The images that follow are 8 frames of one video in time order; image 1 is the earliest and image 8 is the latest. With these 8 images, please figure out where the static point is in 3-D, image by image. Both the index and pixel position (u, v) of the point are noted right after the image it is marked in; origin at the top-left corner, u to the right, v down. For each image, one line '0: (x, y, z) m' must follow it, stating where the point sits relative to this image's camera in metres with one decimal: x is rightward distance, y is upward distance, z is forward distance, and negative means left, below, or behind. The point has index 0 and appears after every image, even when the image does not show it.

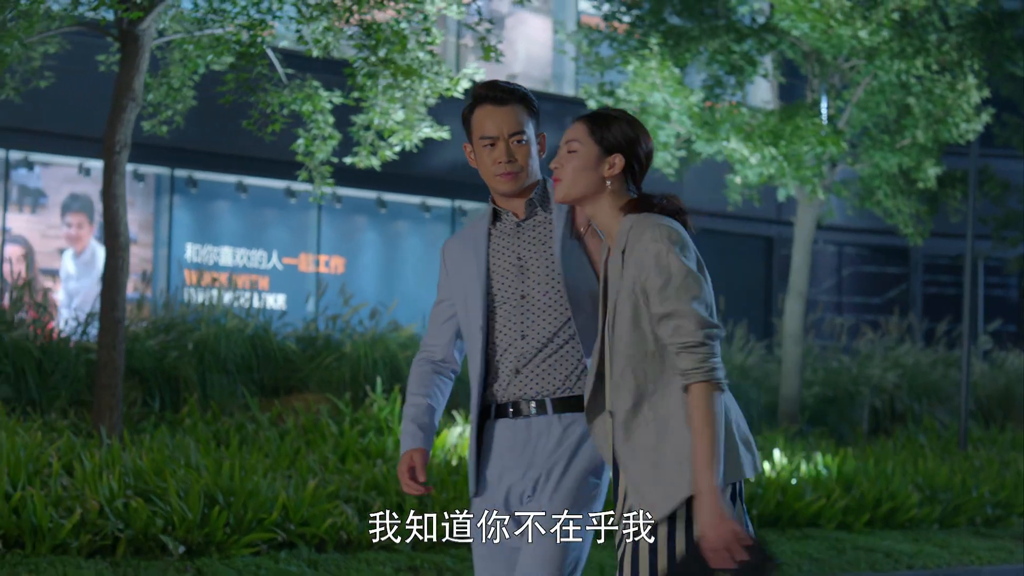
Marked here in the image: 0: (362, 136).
0: (-1.3, +1.3, +12.8) m
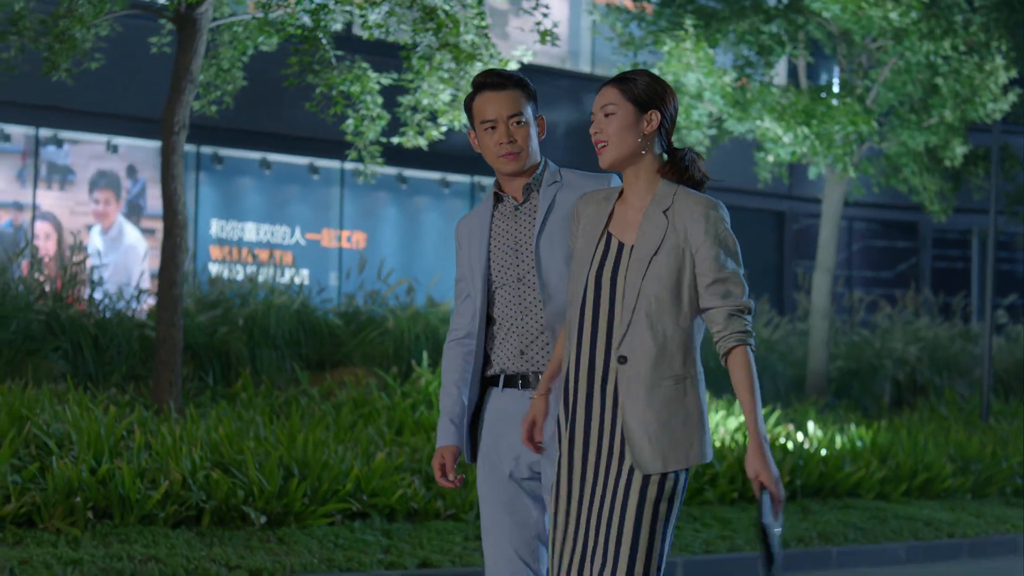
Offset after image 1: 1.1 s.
0: (-0.9, +1.5, +13.1) m
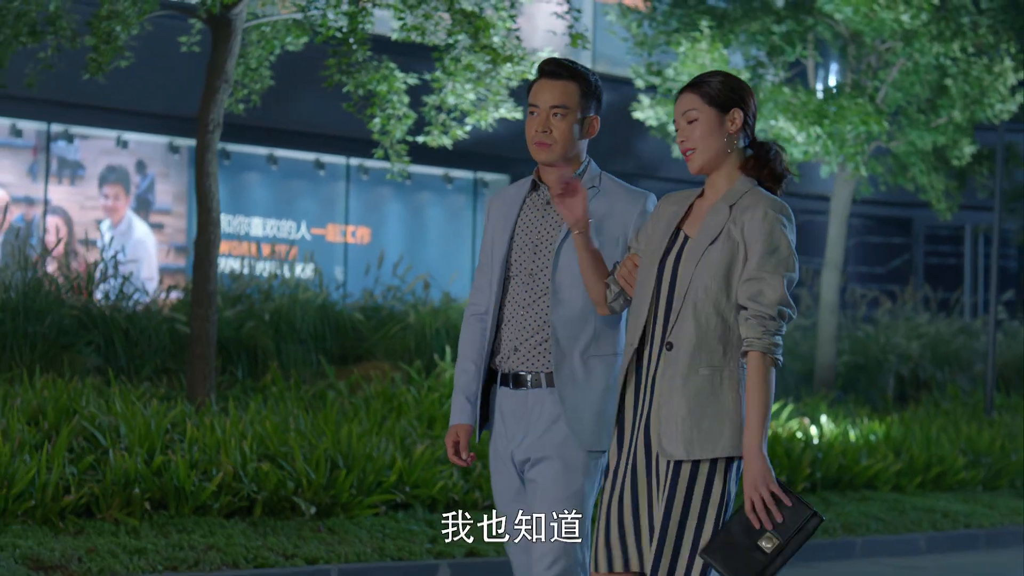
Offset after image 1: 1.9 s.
0: (-0.7, +1.6, +13.4) m
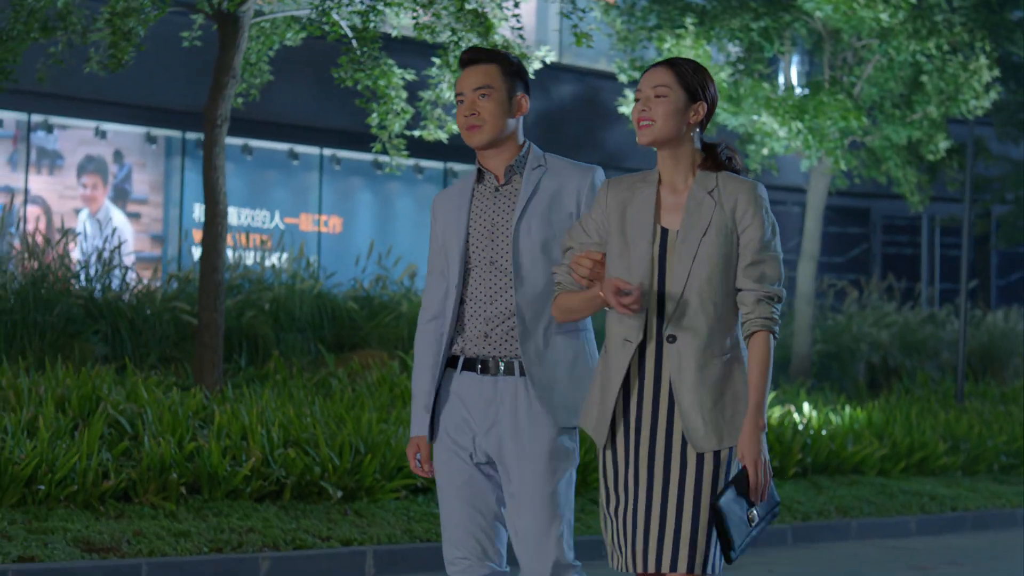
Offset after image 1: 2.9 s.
0: (-0.8, +1.7, +13.7) m
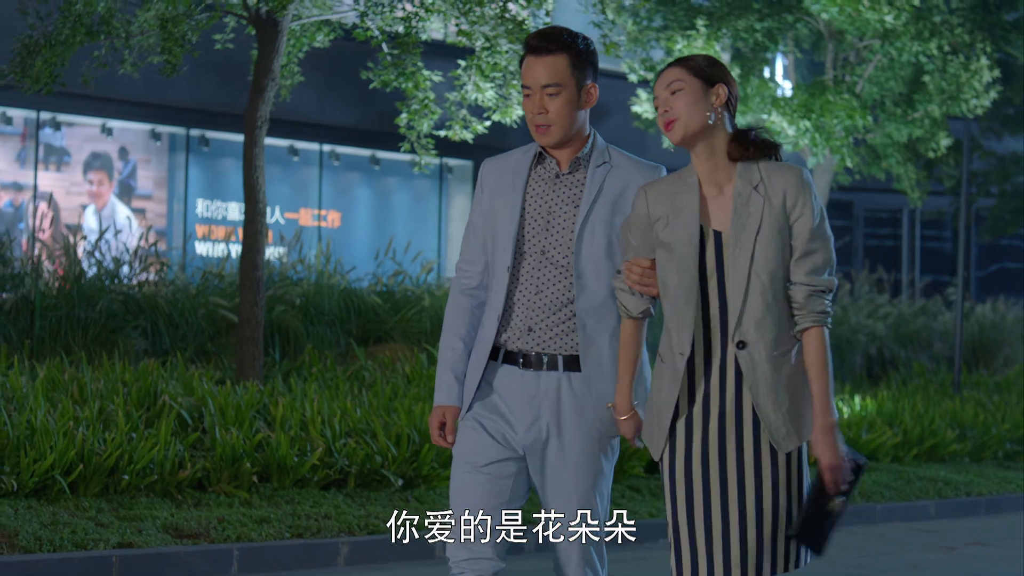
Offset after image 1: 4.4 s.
0: (-0.5, +1.7, +14.1) m
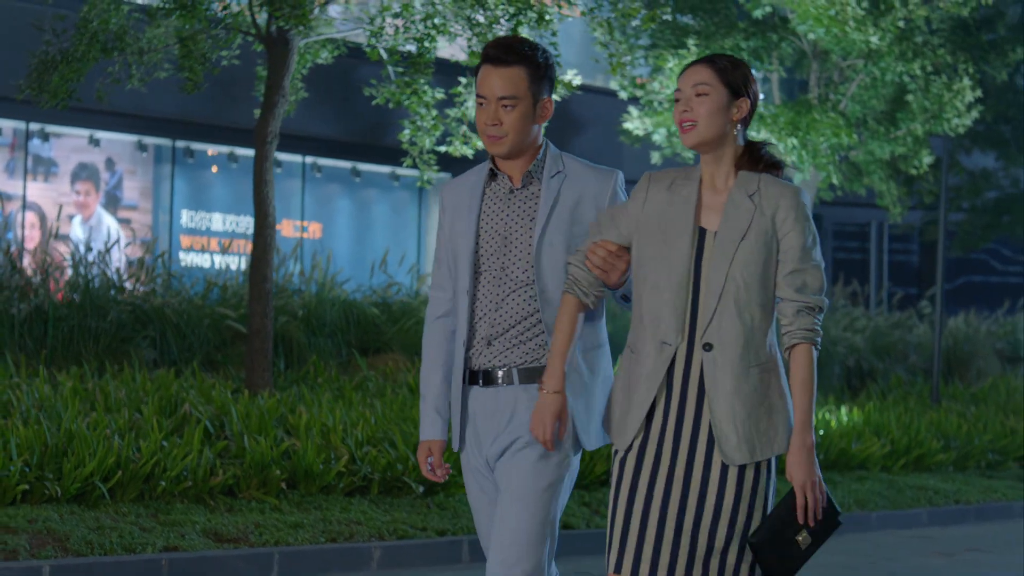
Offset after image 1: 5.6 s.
0: (-0.5, +1.6, +14.4) m
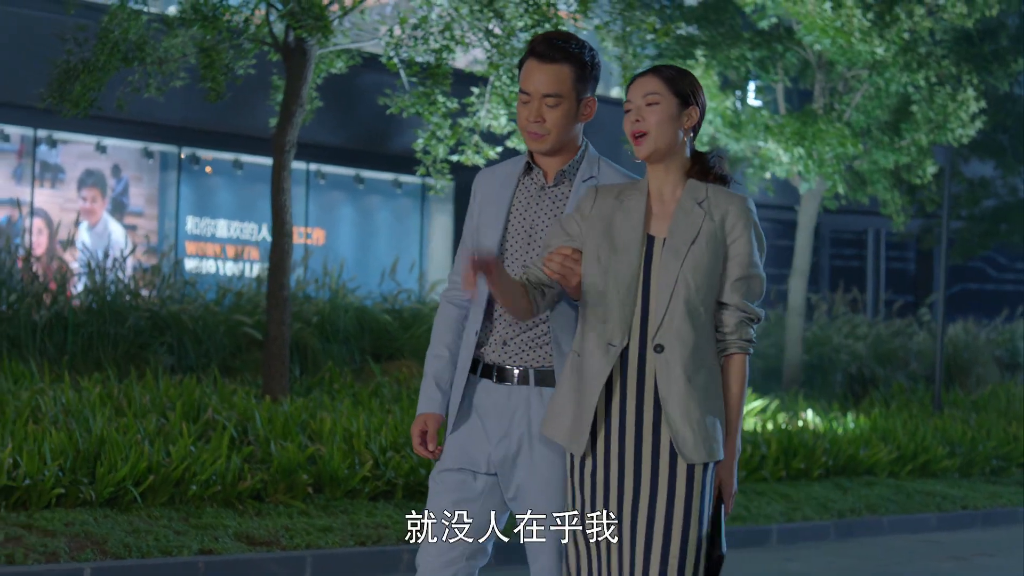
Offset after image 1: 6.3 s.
0: (-0.4, +1.5, +14.6) m
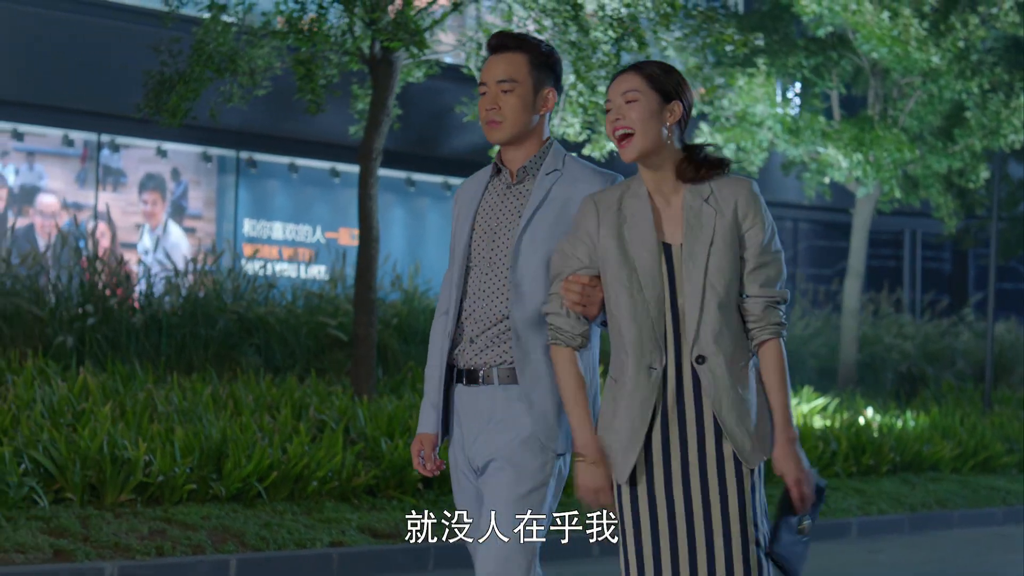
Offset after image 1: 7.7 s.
0: (+0.4, +1.5, +15.1) m
